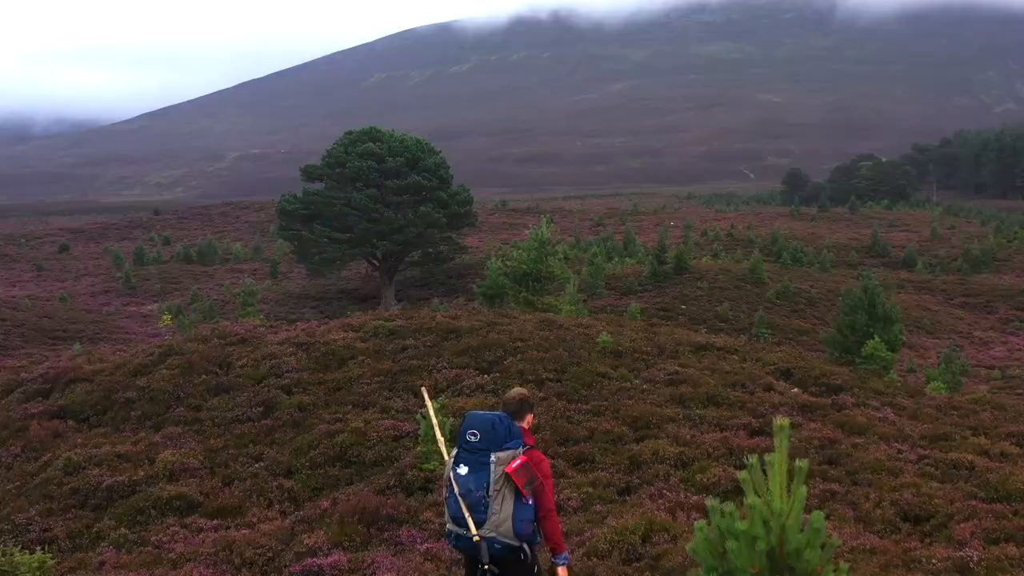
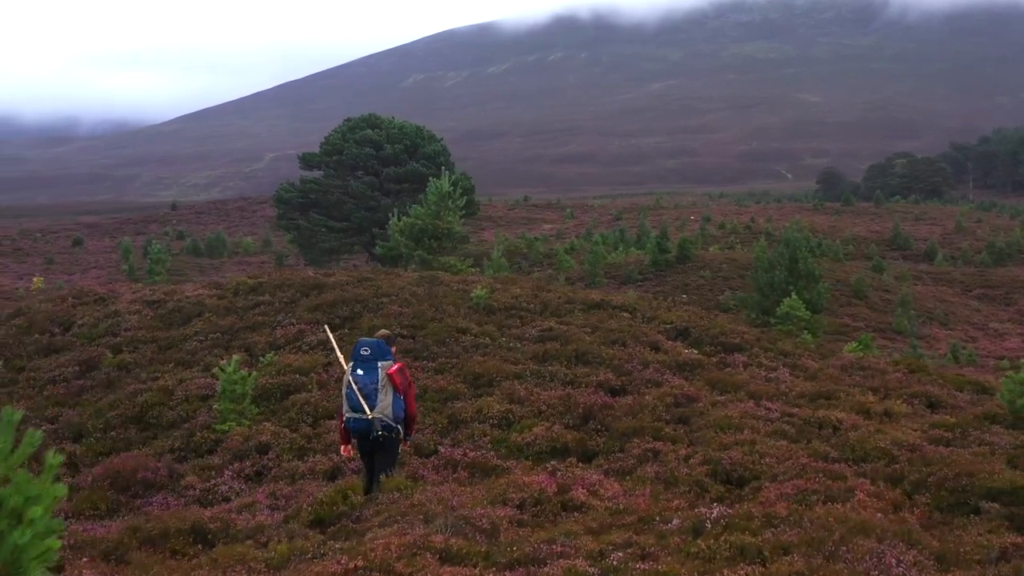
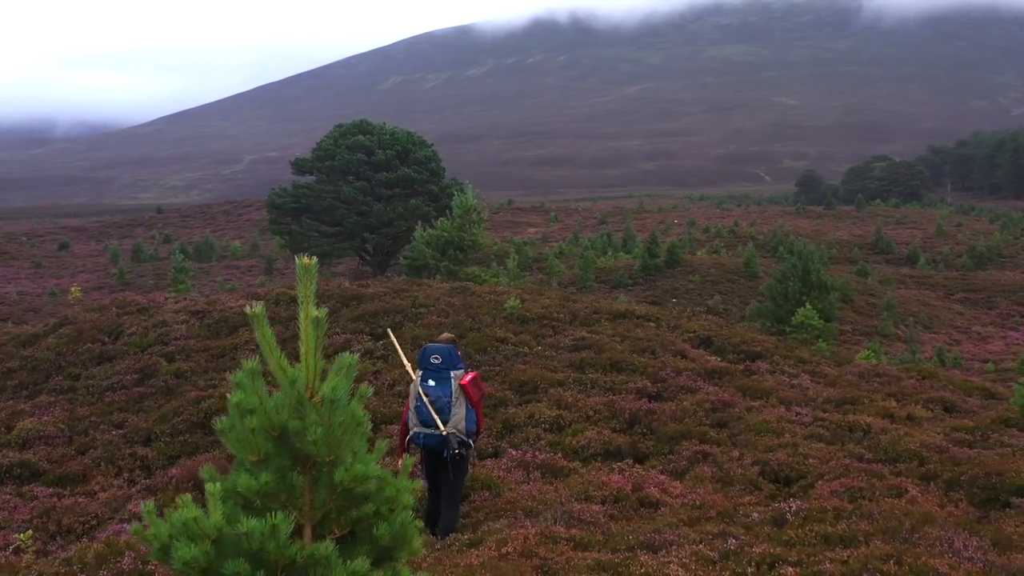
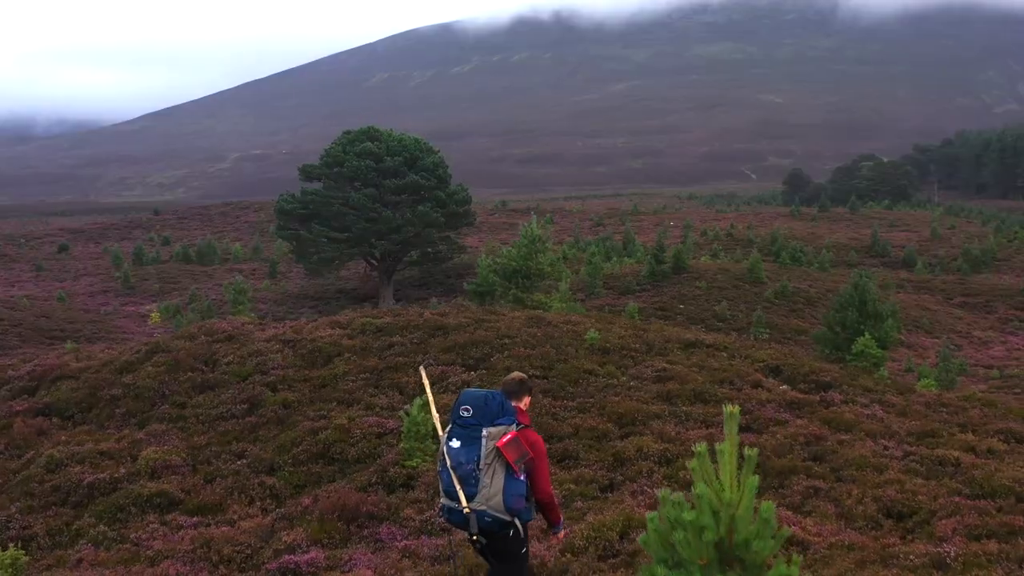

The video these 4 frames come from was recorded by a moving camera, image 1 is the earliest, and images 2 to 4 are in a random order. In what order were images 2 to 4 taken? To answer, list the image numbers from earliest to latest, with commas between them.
4, 3, 2
